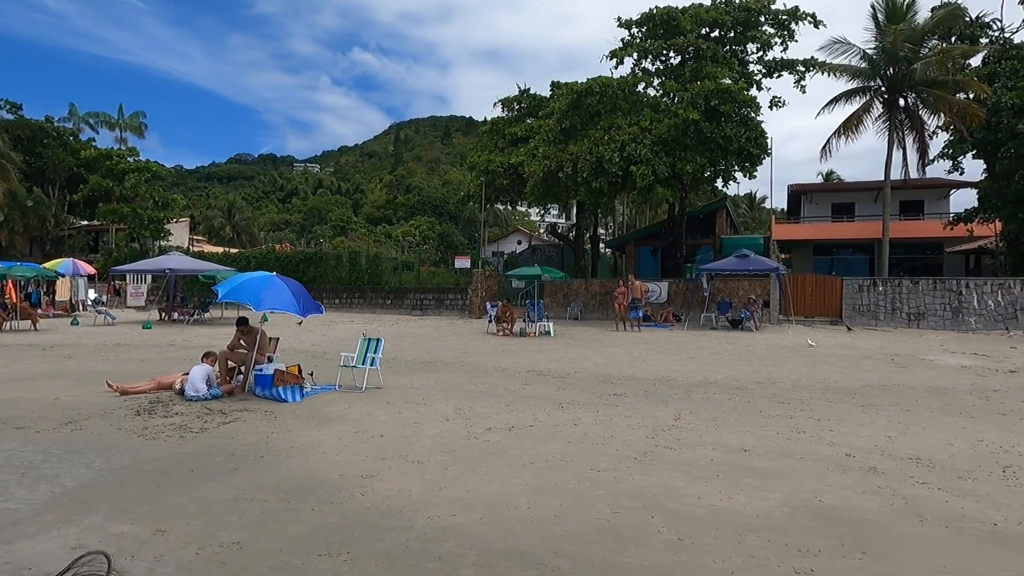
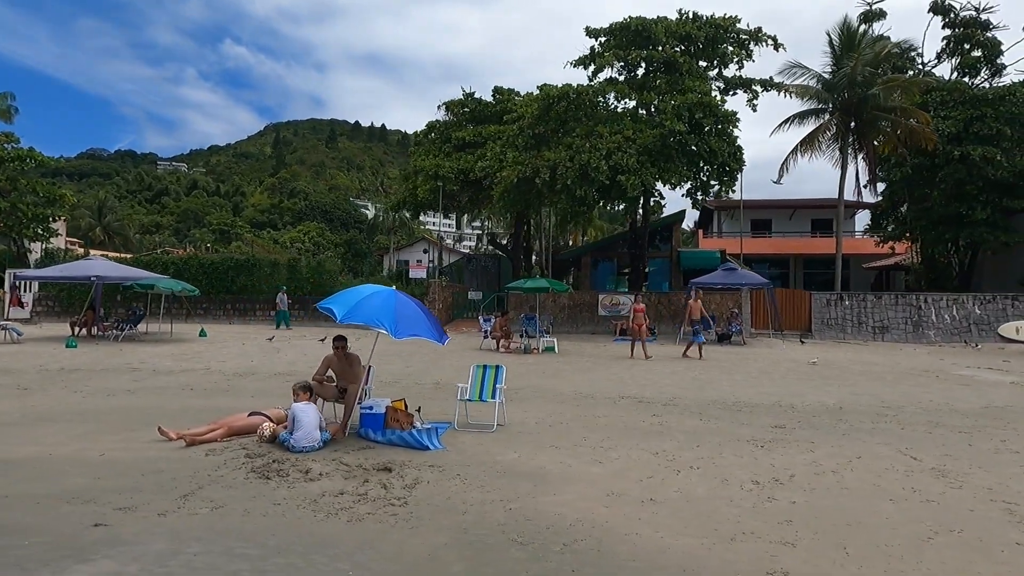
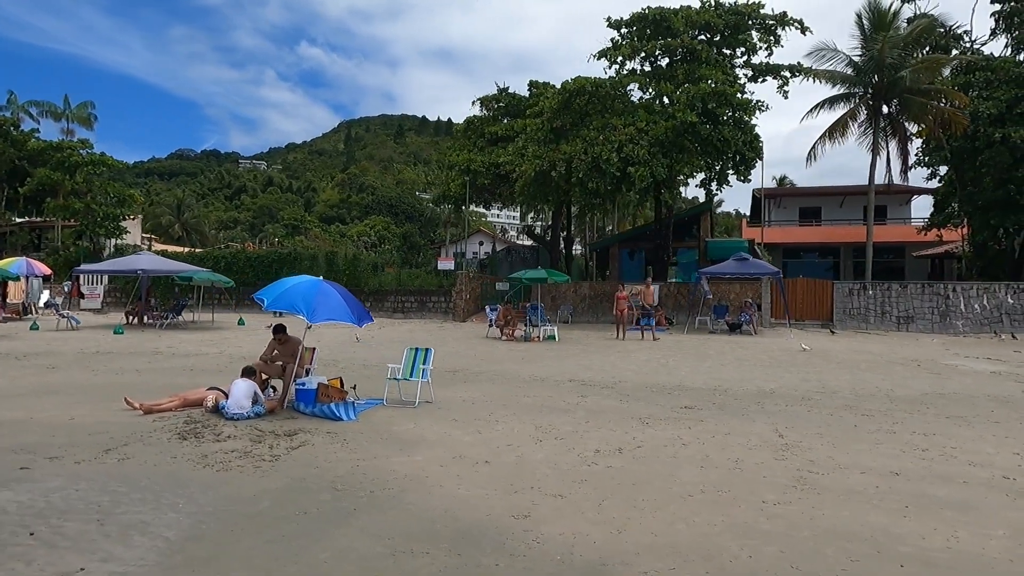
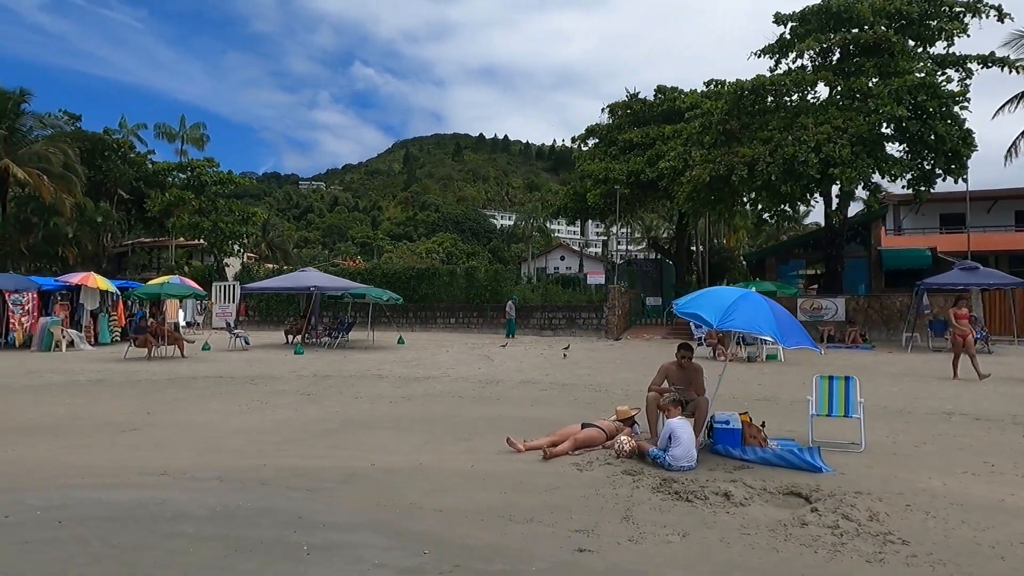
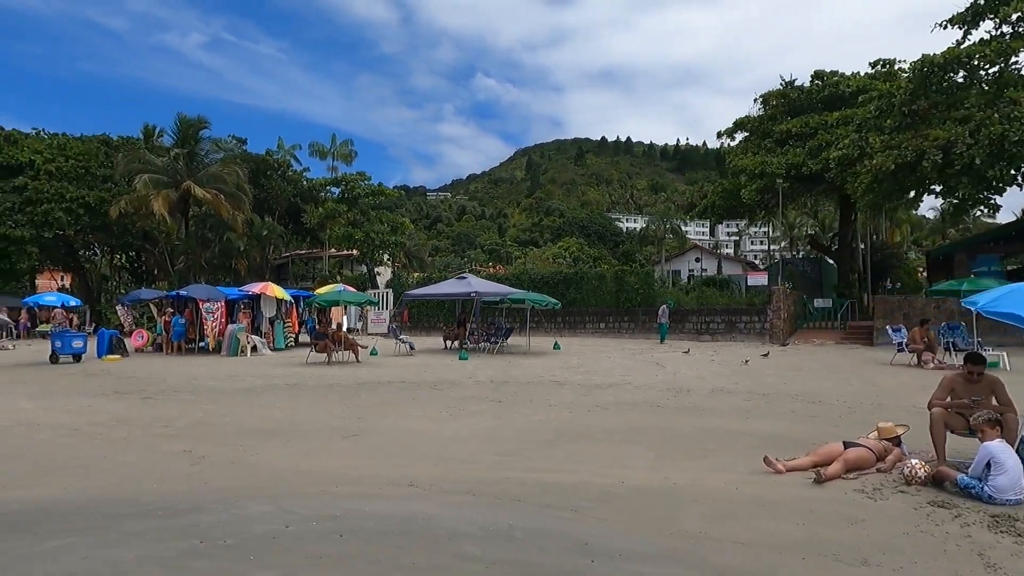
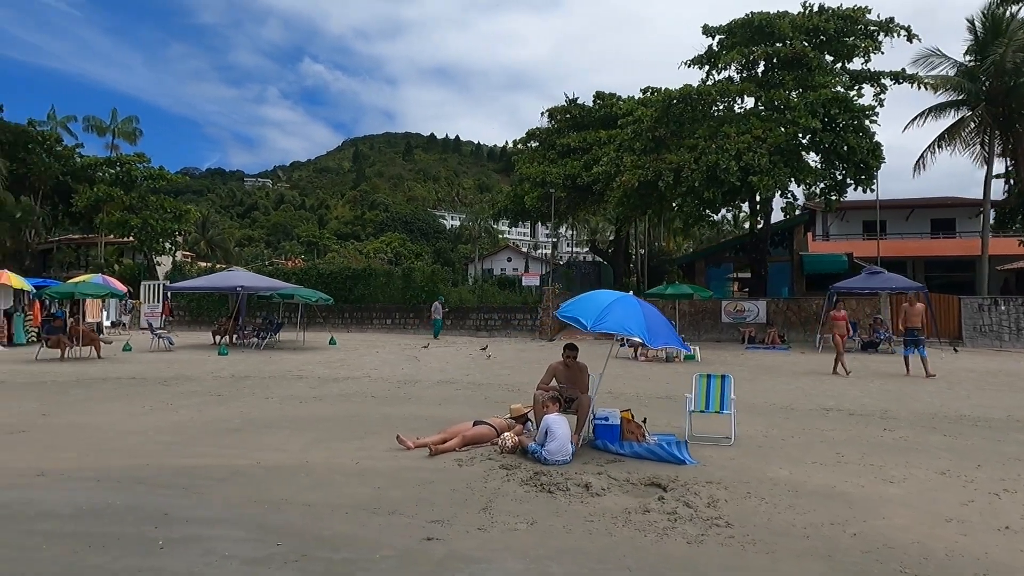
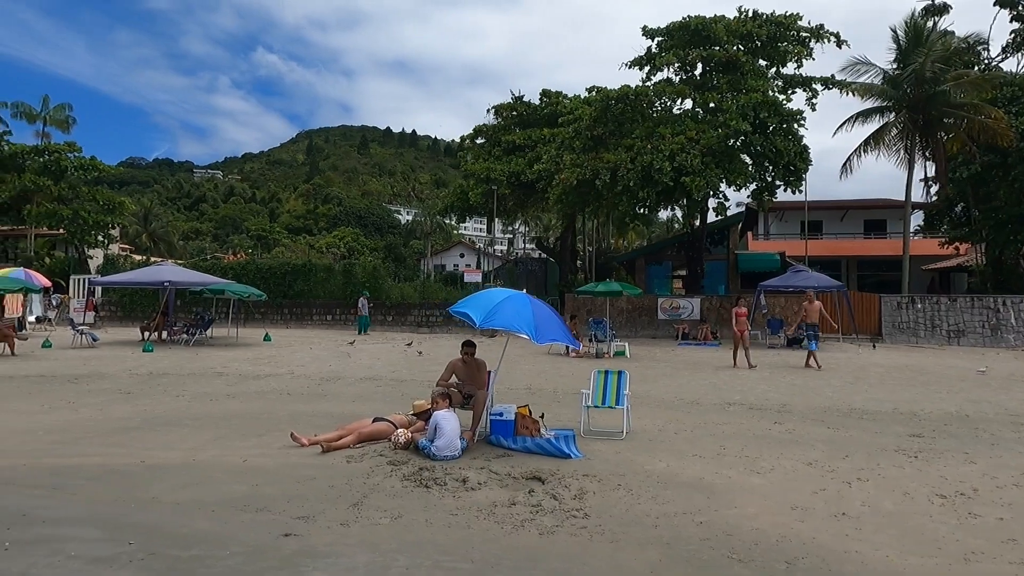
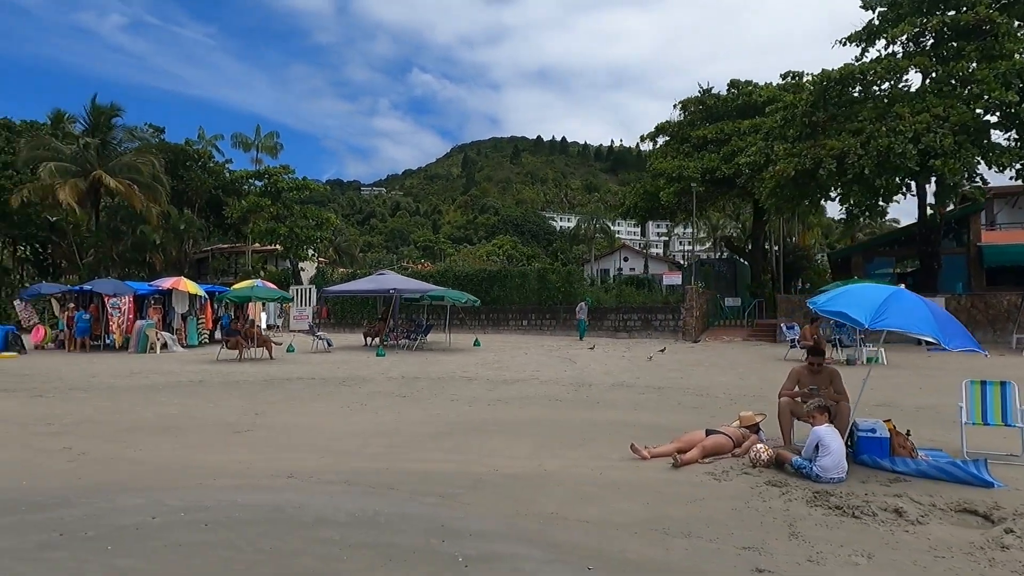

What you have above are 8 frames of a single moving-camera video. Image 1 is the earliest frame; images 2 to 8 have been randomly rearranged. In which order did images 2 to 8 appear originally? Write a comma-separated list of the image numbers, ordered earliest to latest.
3, 2, 7, 6, 4, 8, 5
